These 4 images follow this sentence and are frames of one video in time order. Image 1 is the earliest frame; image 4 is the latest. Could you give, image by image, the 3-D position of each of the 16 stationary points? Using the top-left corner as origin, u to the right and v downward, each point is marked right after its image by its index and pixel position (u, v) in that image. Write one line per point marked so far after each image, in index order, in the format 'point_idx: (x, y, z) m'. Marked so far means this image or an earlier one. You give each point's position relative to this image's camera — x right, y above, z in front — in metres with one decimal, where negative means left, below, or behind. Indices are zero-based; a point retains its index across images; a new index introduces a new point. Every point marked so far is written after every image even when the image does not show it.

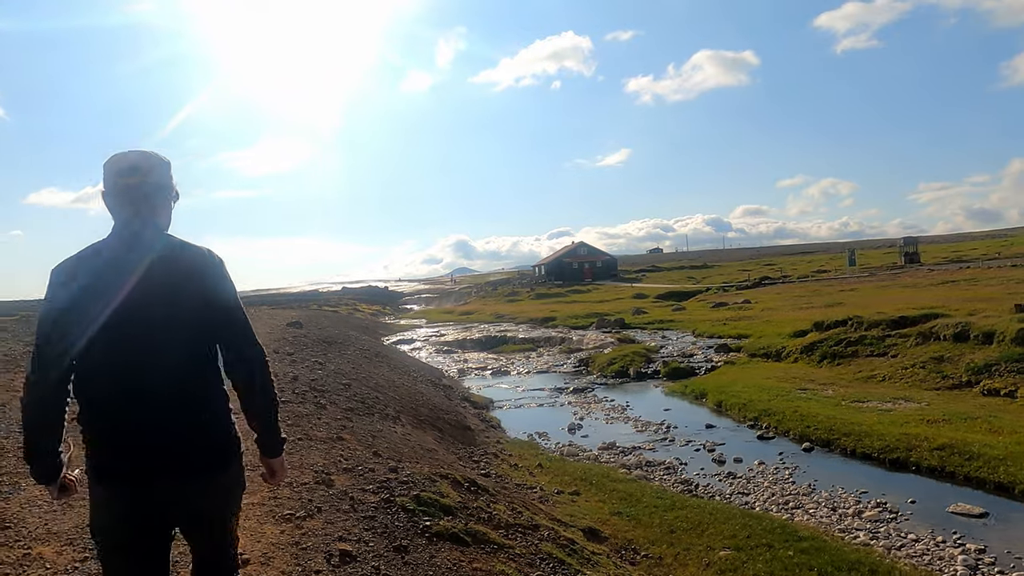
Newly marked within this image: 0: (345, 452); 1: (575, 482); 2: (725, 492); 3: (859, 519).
0: (-3.4, -3.3, +13.9) m
1: (+1.8, -5.3, +18.8) m
2: (+5.5, -5.2, +17.6) m
3: (+7.6, -5.1, +15.1) m
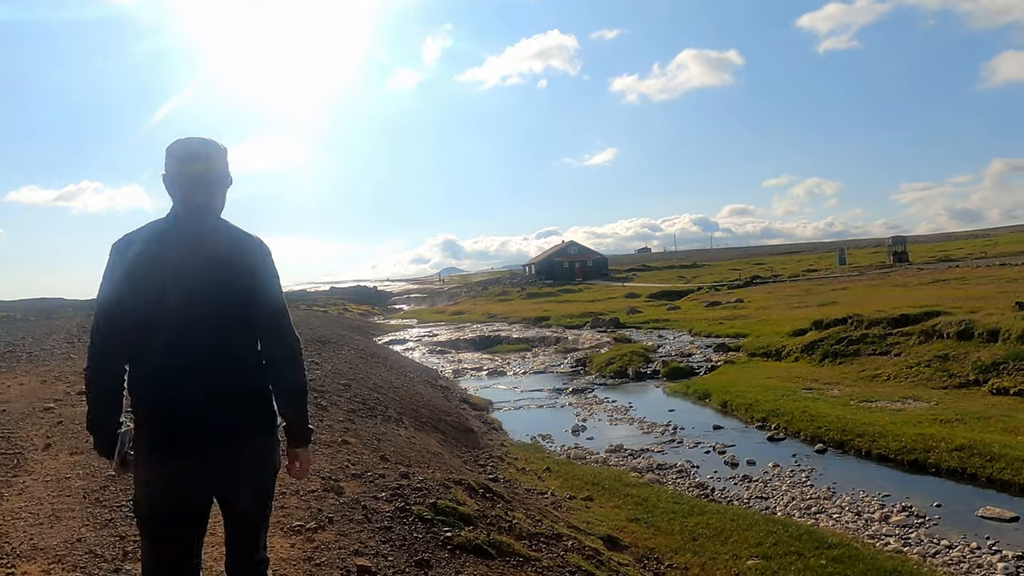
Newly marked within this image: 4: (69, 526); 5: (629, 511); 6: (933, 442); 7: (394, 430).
0: (-3.1, -3.3, +13.1) m
1: (+2.0, -5.3, +18.2) m
2: (+5.7, -5.2, +17.1) m
3: (+7.9, -5.0, +14.5) m
4: (-6.1, -3.3, +9.5) m
5: (+2.7, -5.1, +15.8) m
6: (+12.2, -4.5, +19.9) m
7: (-3.1, -3.7, +17.7) m
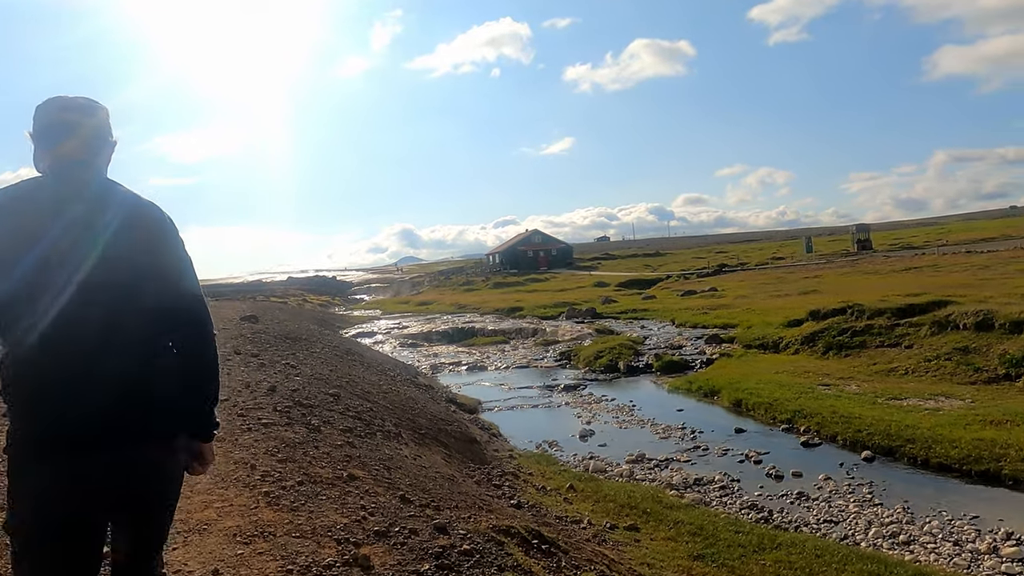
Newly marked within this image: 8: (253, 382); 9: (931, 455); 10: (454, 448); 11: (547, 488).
0: (-2.2, -3.2, +10.2) m
1: (+2.6, -5.1, +15.6) m
2: (+6.4, -5.0, +14.7) m
3: (+8.7, -4.8, +12.3) m
4: (-5.0, -3.3, +6.4) m
5: (+3.4, -5.0, +13.3) m
6: (+12.7, -4.2, +17.9) m
7: (-2.4, -3.5, +14.8) m
8: (-6.5, -2.3, +17.1) m
9: (+11.2, -4.5, +18.4) m
10: (-1.6, -4.5, +19.1) m
11: (+0.9, -5.1, +17.4) m
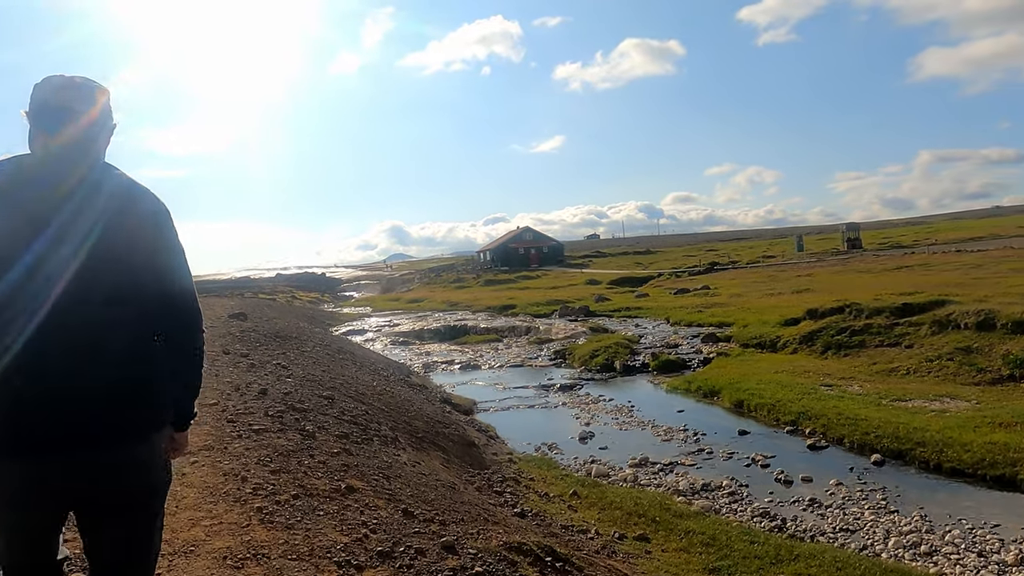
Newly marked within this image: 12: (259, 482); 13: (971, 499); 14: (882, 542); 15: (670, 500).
0: (-2.0, -3.2, +9.5) m
1: (+2.6, -5.1, +14.9) m
2: (+6.5, -5.0, +14.1) m
3: (+8.8, -4.9, +11.8) m
4: (-4.8, -3.3, +5.7) m
5: (+3.5, -5.0, +12.7) m
6: (+12.7, -4.2, +17.4) m
7: (-2.4, -3.5, +14.1) m
8: (-6.4, -2.3, +16.4) m
9: (+11.3, -4.5, +17.9) m
10: (-1.6, -4.4, +18.4) m
11: (+0.9, -5.0, +16.7) m
12: (-3.6, -2.8, +9.8) m
13: (+10.5, -4.8, +15.6) m
14: (+7.2, -4.9, +13.3) m
15: (+3.7, -5.1, +16.4) m
